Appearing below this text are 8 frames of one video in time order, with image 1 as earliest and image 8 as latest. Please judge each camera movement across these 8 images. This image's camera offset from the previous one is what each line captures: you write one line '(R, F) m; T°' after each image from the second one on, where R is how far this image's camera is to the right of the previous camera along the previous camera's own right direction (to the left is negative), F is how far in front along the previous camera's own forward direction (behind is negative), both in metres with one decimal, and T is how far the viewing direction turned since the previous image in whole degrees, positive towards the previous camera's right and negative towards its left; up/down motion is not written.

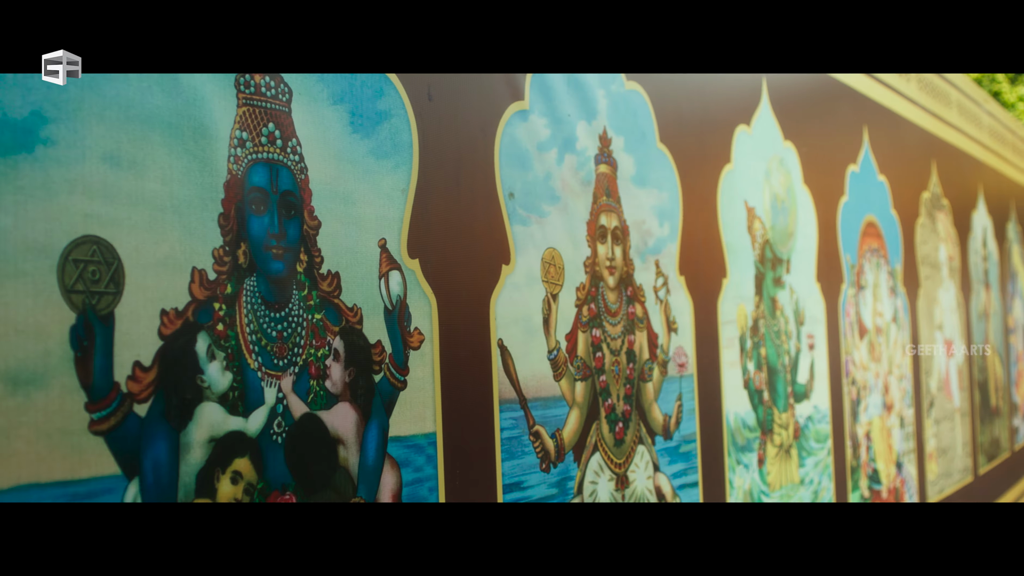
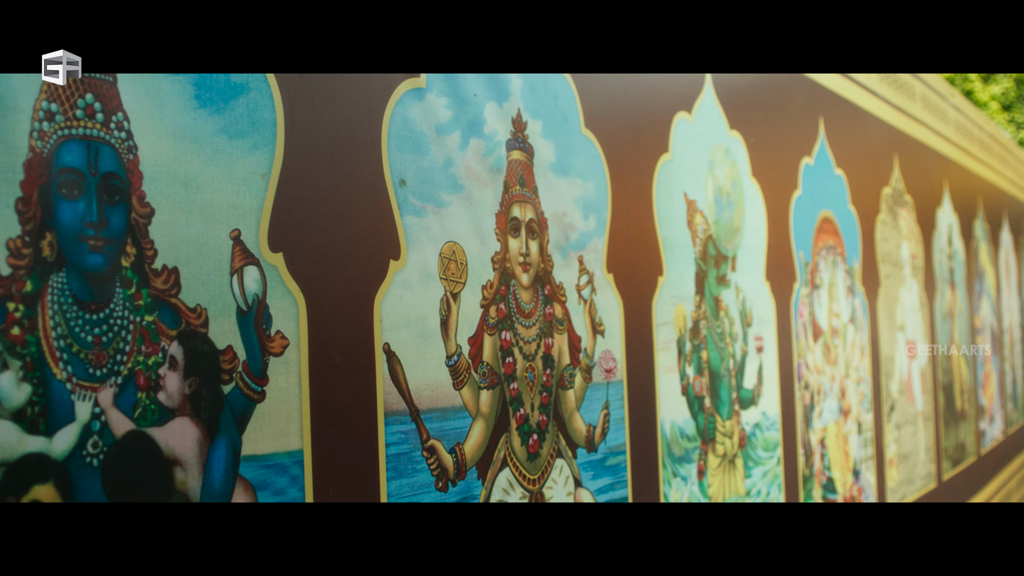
(+0.1, +0.2) m; +1°
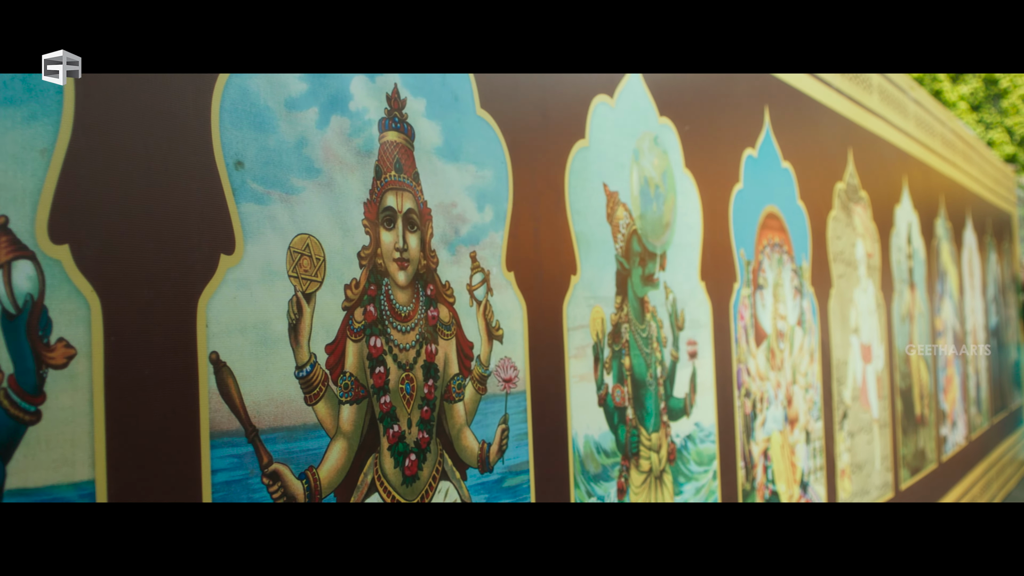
(+0.1, +0.3) m; +1°
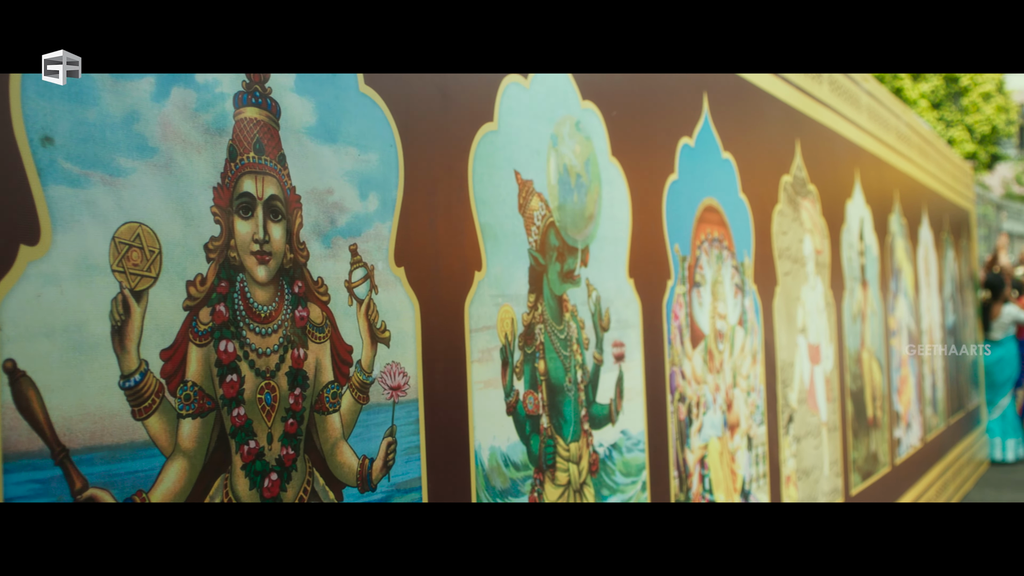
(+0.1, +0.2) m; +1°
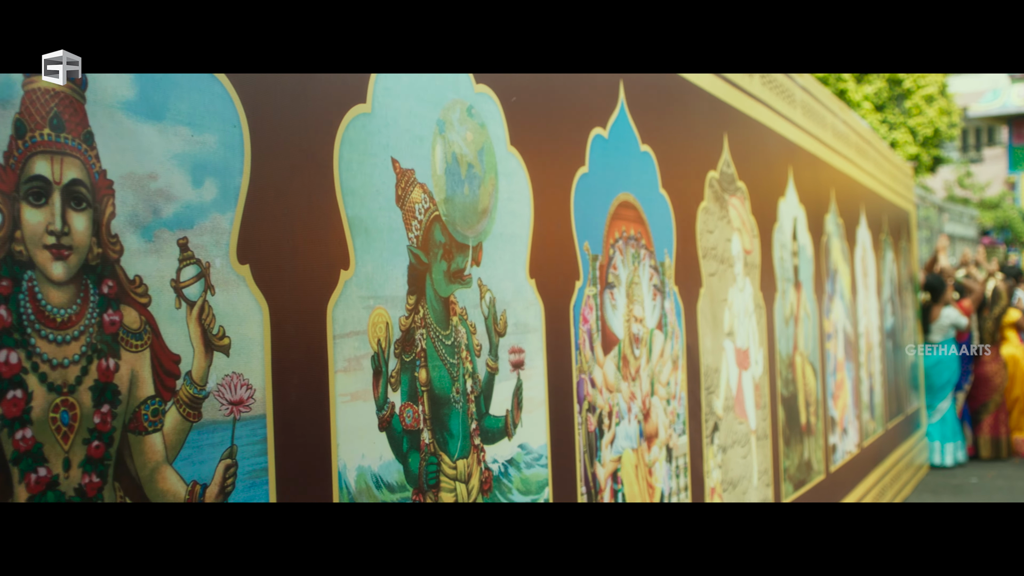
(+0.1, +0.2) m; +2°
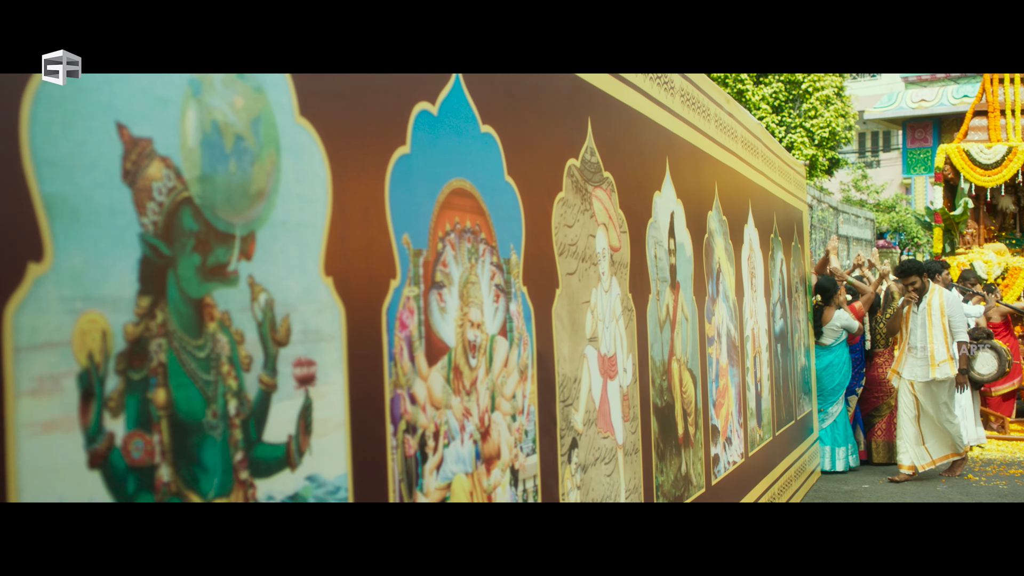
(+0.2, +0.4) m; +4°
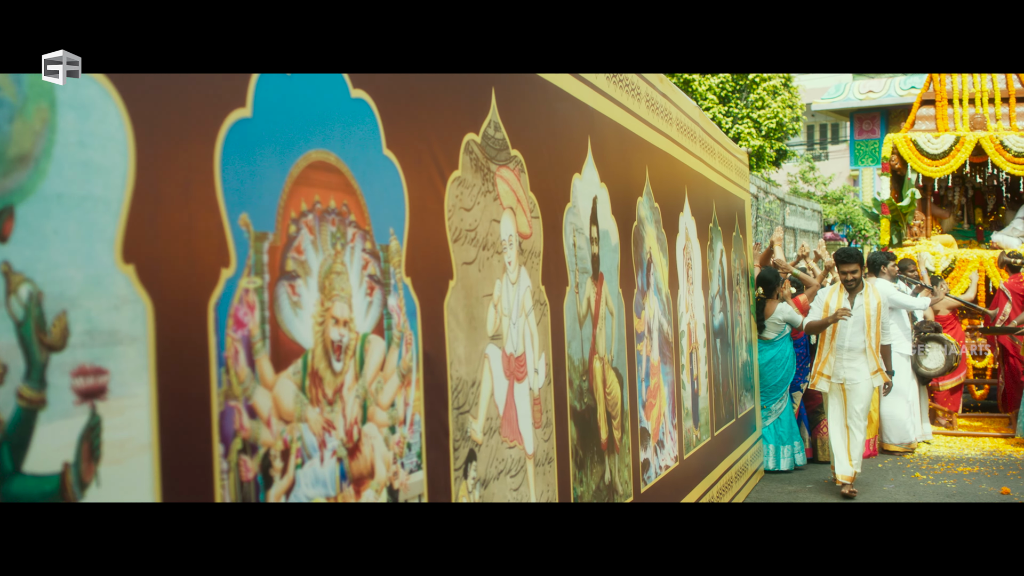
(+0.1, +0.4) m; +2°
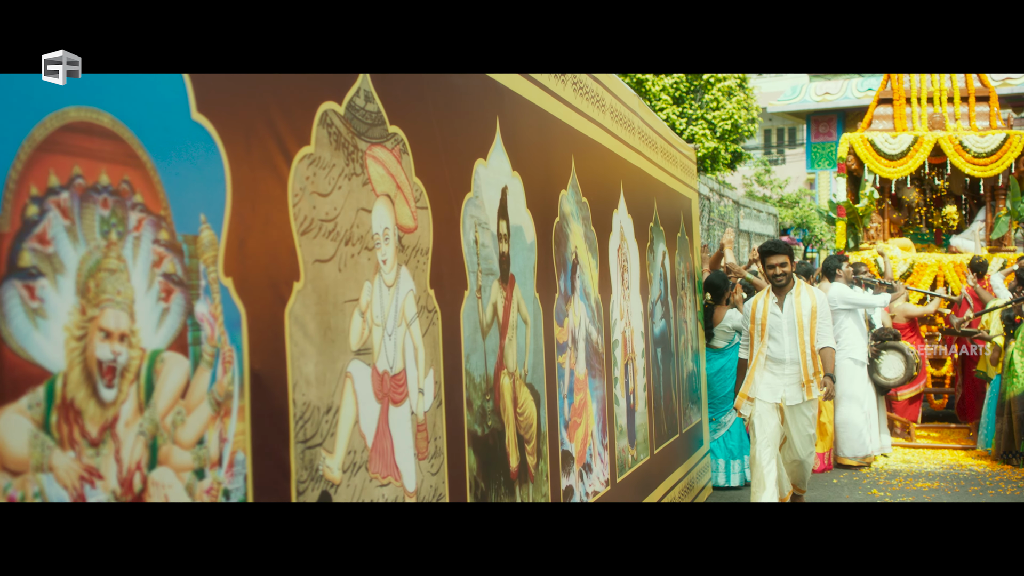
(+0.2, +0.6) m; +2°
